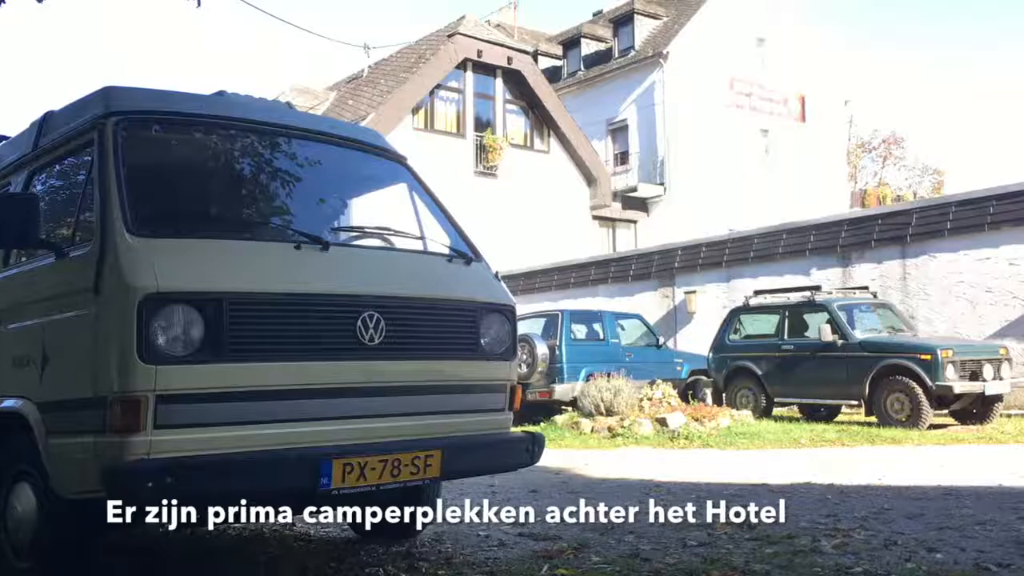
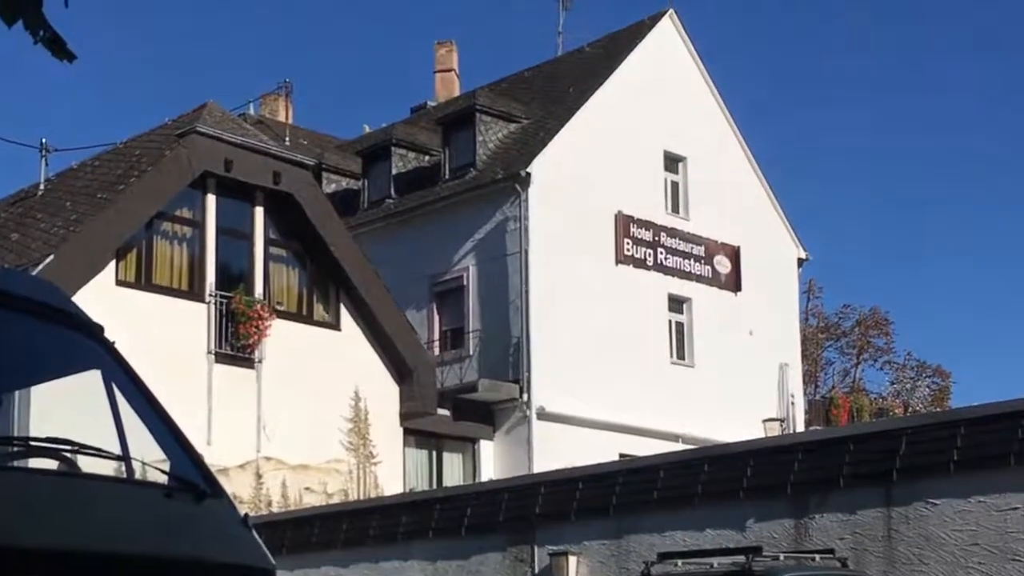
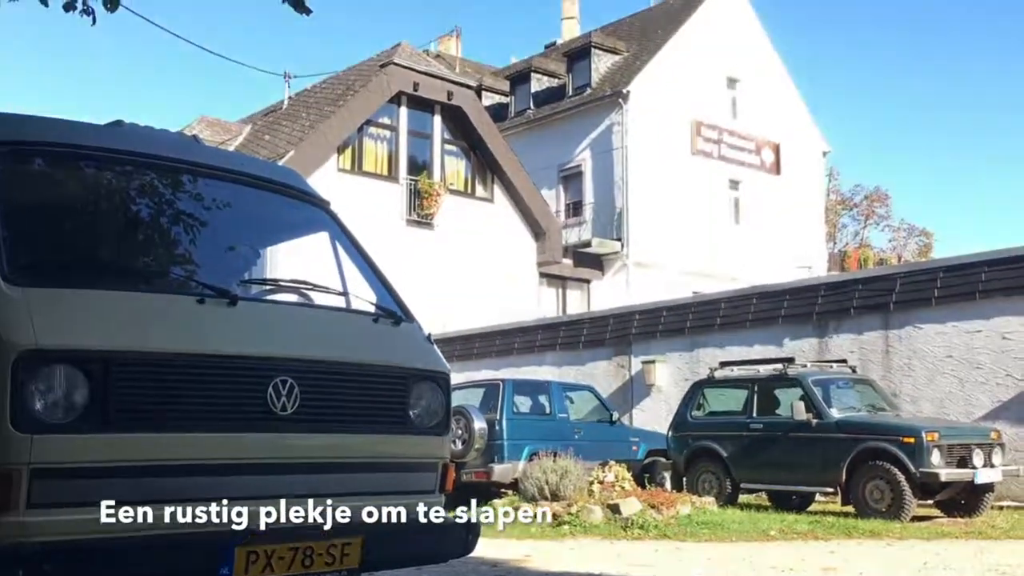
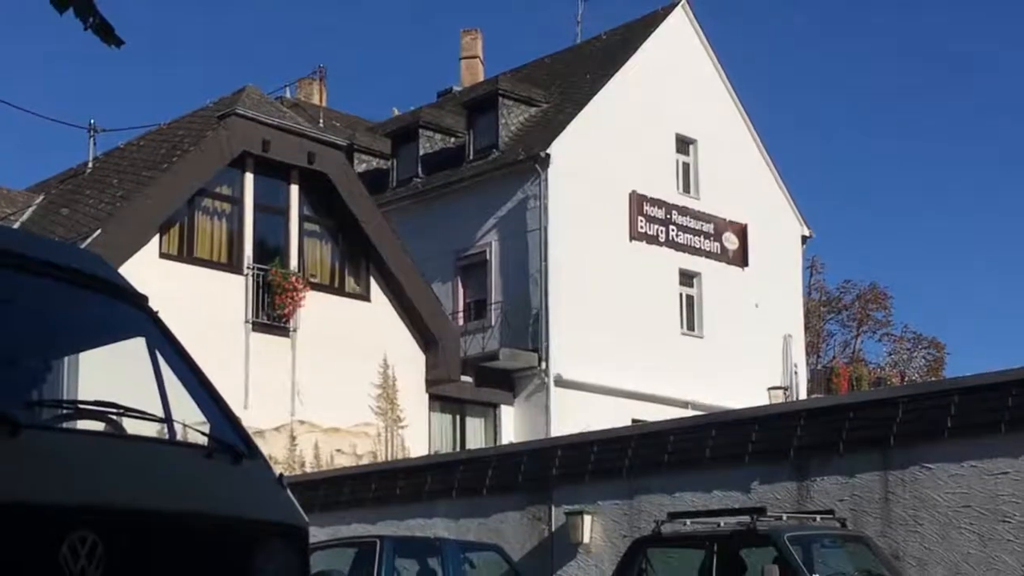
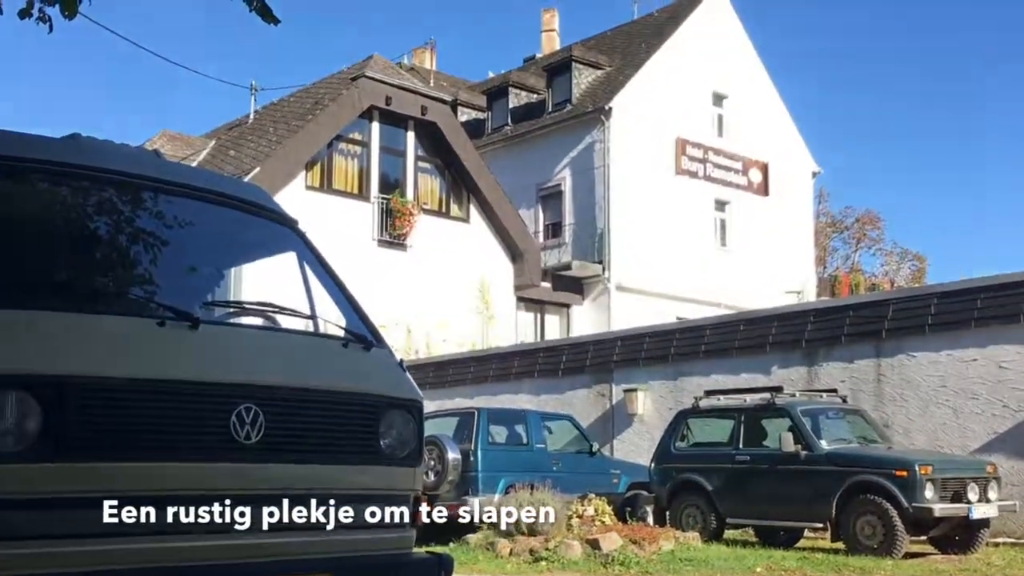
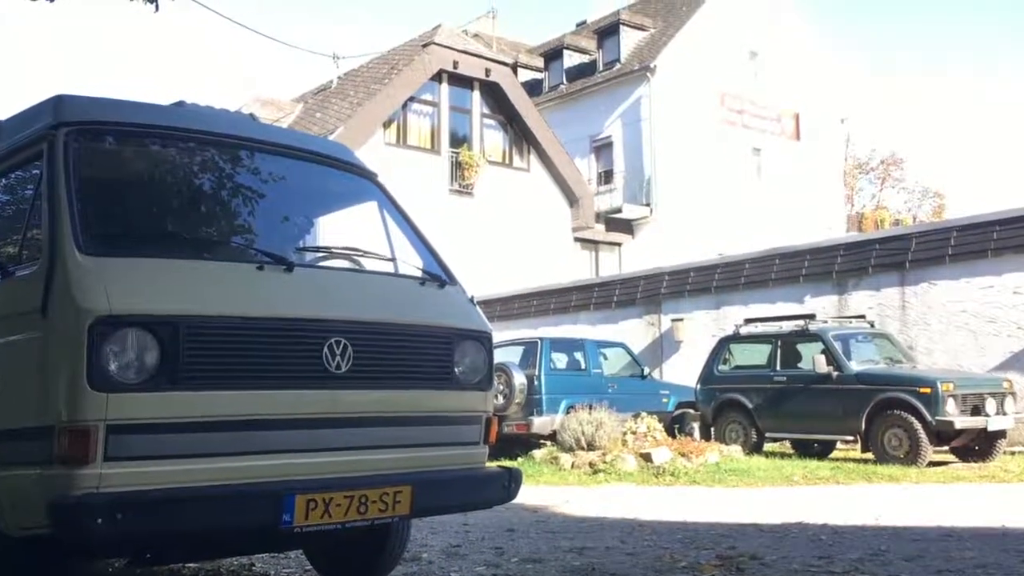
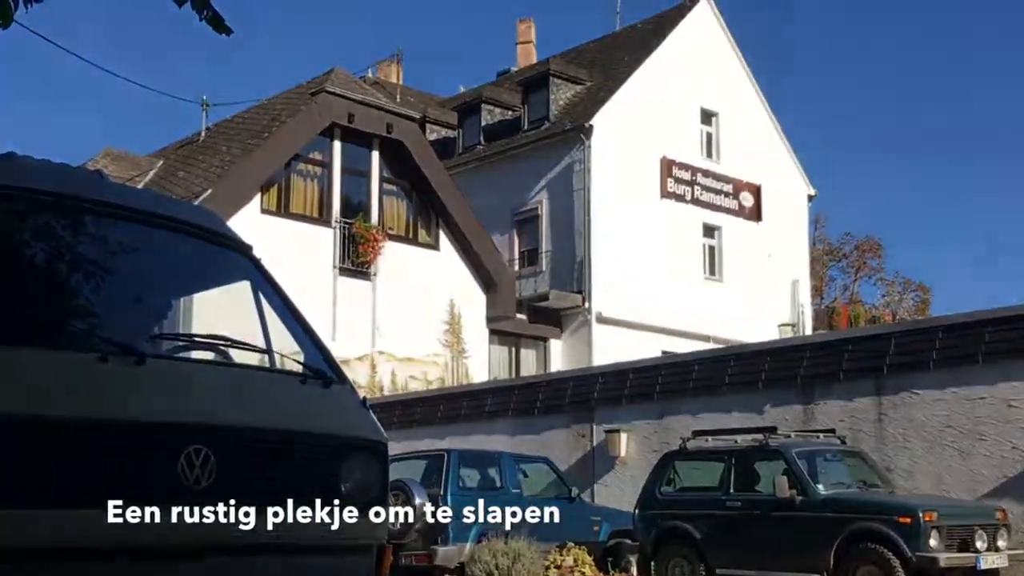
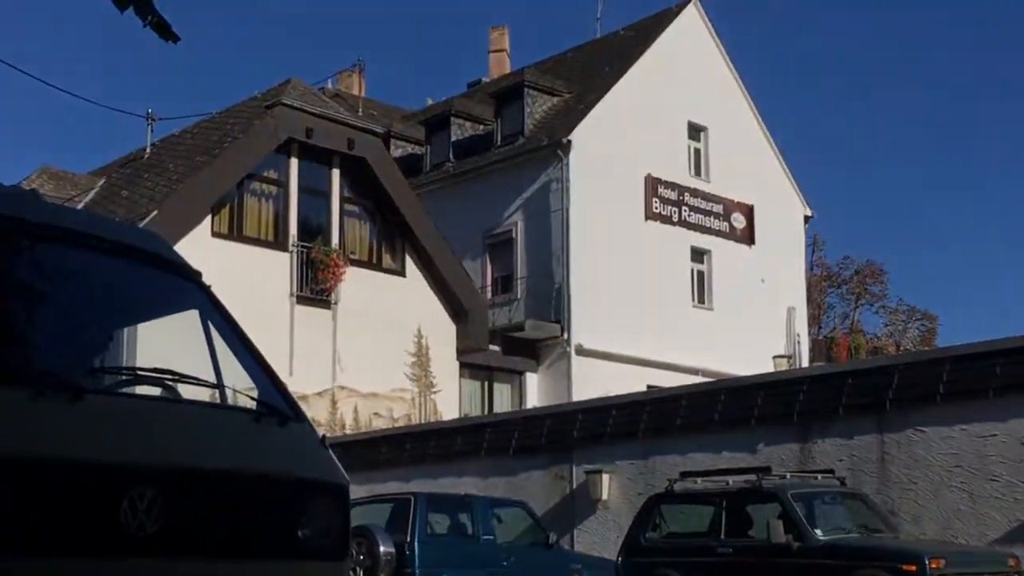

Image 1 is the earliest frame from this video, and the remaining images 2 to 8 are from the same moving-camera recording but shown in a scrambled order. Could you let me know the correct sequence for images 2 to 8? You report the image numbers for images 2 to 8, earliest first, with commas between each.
6, 3, 5, 7, 8, 4, 2
